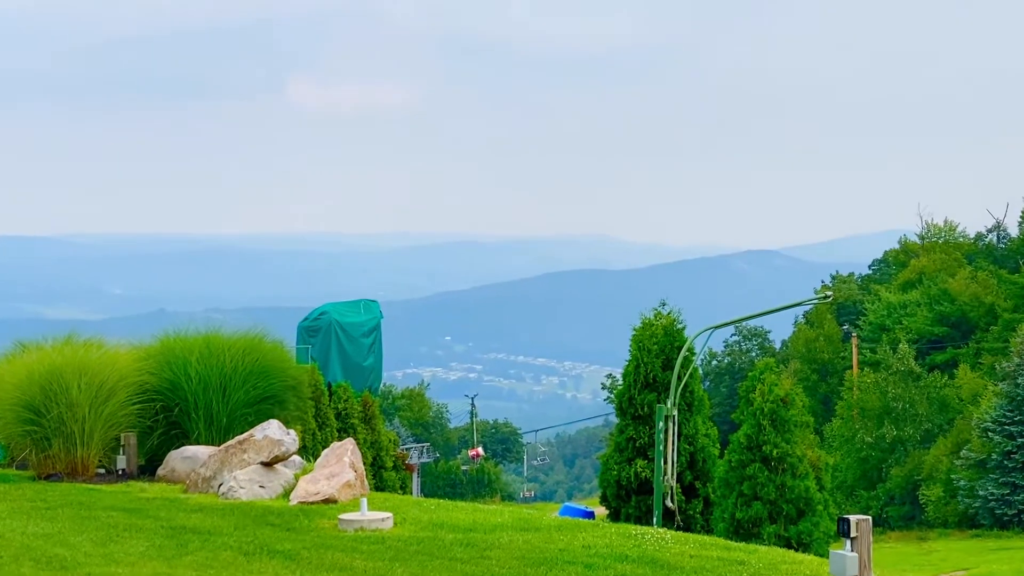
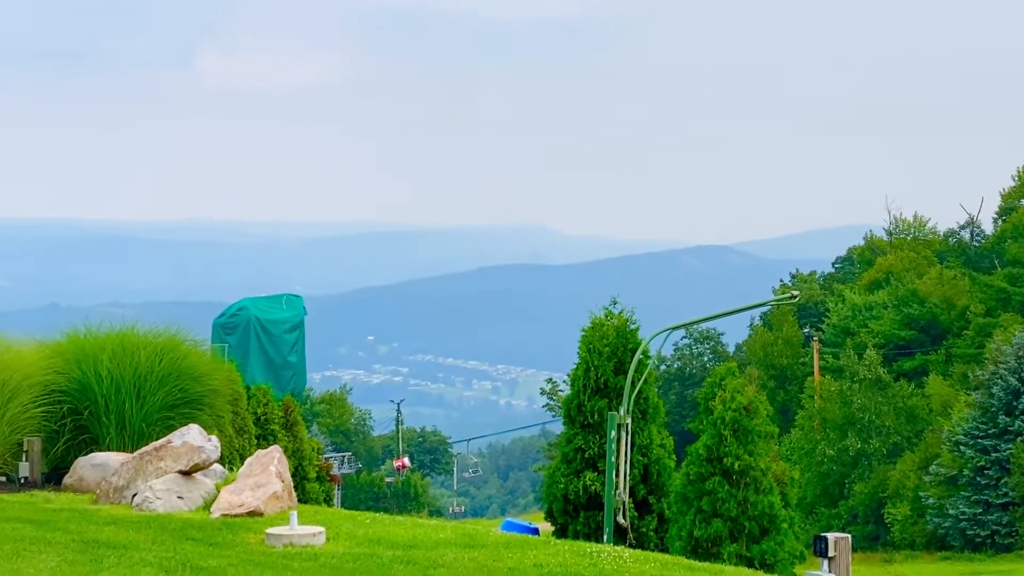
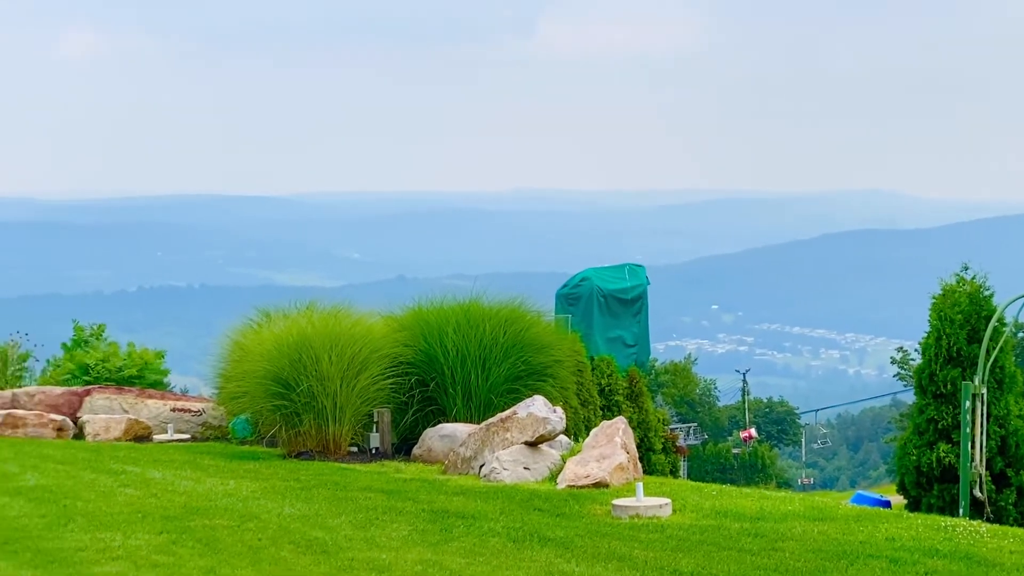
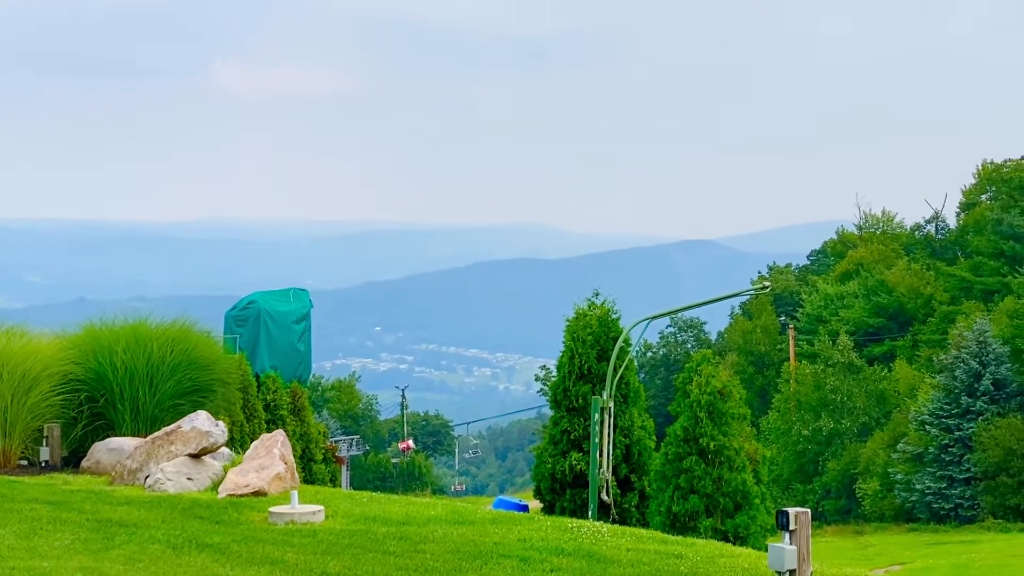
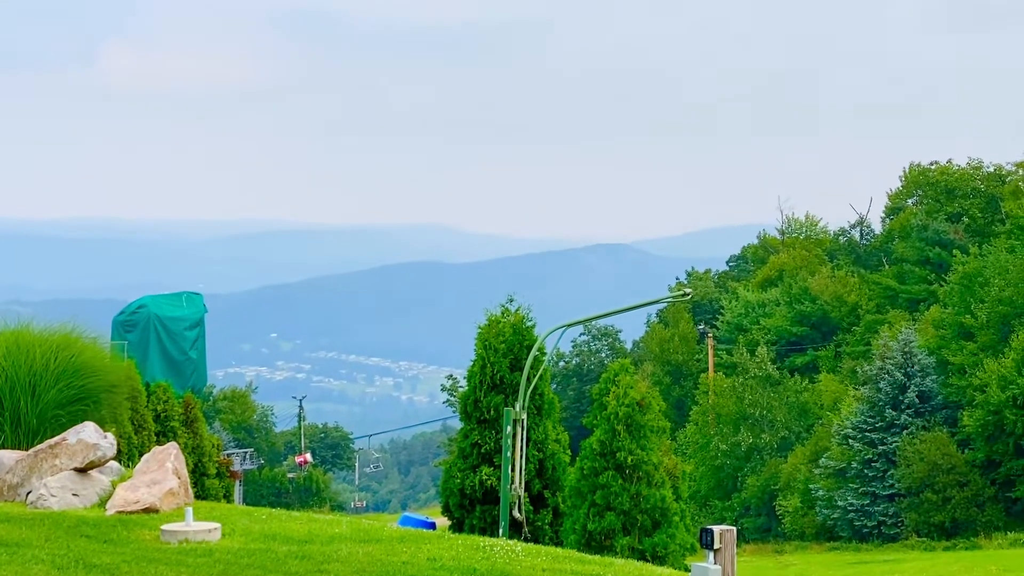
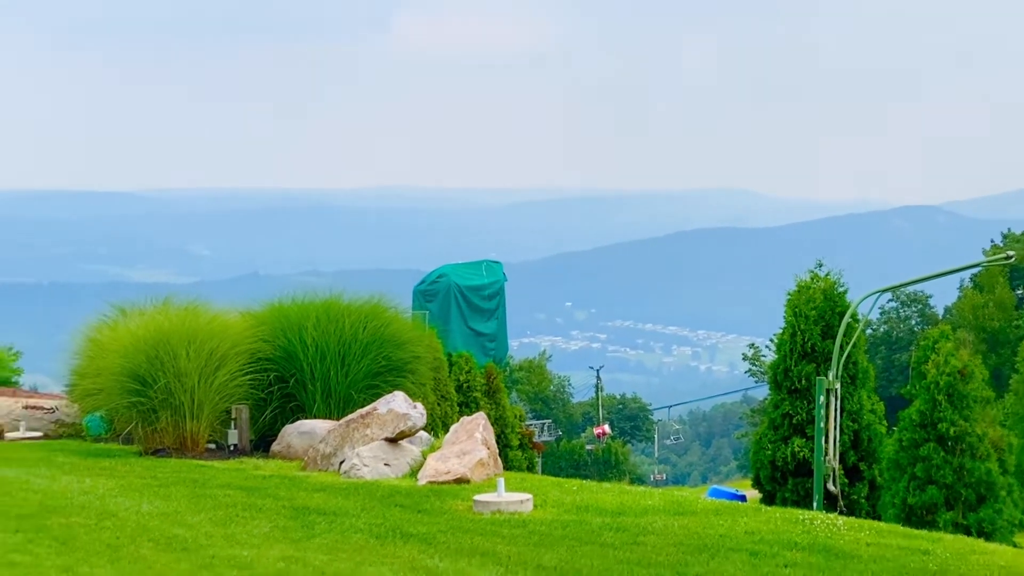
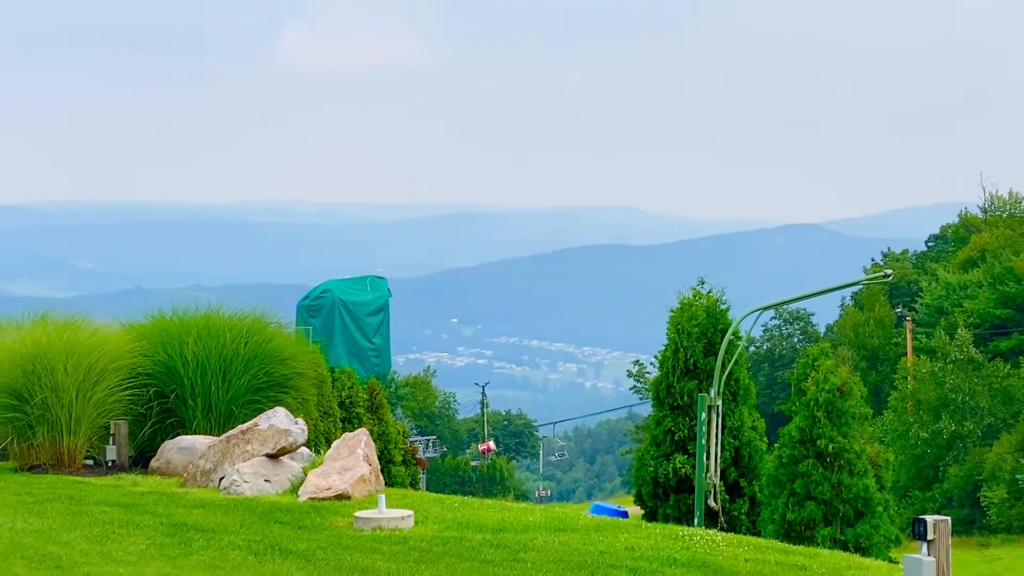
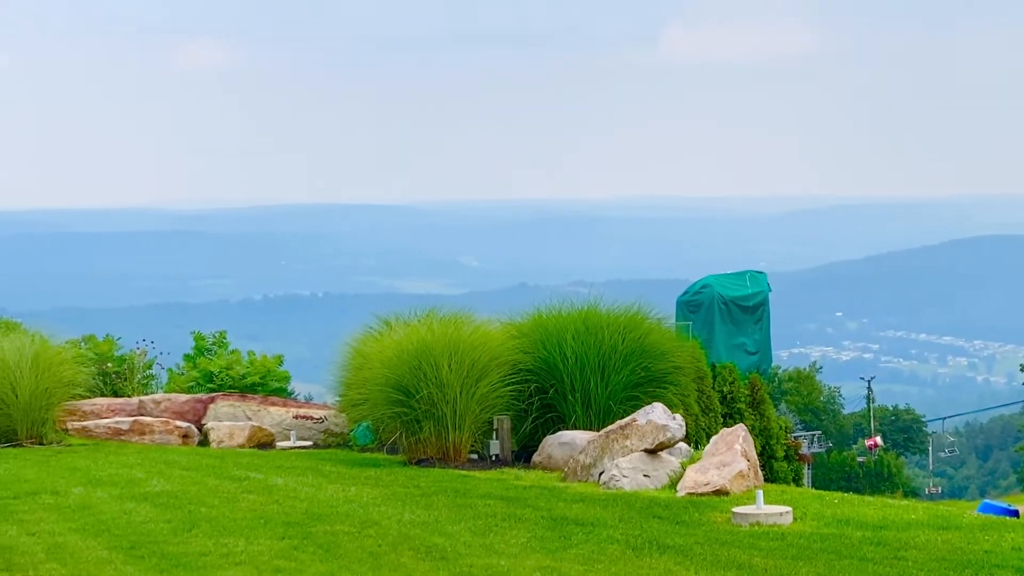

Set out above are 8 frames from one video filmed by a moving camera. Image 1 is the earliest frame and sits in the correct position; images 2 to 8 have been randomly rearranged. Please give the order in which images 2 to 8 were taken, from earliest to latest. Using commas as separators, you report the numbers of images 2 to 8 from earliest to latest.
4, 5, 2, 7, 6, 3, 8
